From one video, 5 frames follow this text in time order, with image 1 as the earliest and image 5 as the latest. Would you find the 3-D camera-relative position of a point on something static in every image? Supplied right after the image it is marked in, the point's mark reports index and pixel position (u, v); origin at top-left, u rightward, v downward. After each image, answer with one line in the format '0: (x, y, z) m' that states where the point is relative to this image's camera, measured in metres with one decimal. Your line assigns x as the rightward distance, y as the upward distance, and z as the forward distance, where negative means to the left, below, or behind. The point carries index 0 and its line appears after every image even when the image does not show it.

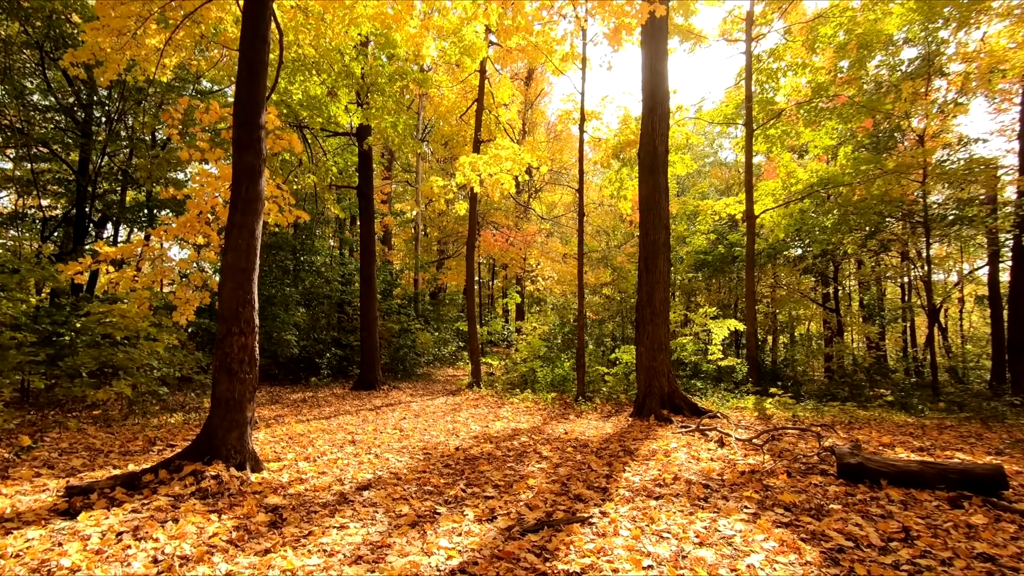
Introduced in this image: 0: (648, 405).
0: (+2.4, -2.1, +7.7) m
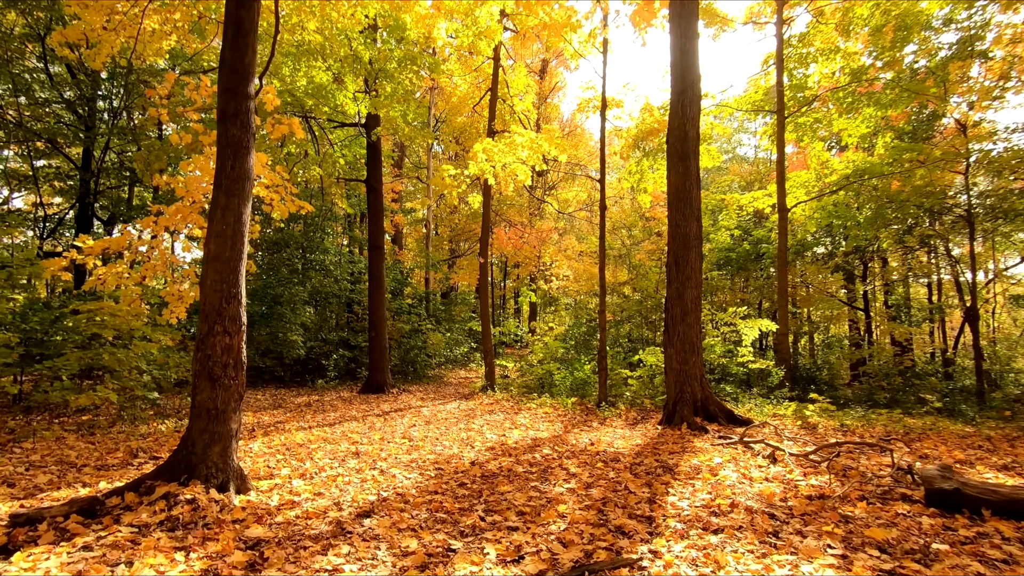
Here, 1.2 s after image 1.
0: (+2.7, -2.0, +7.1) m
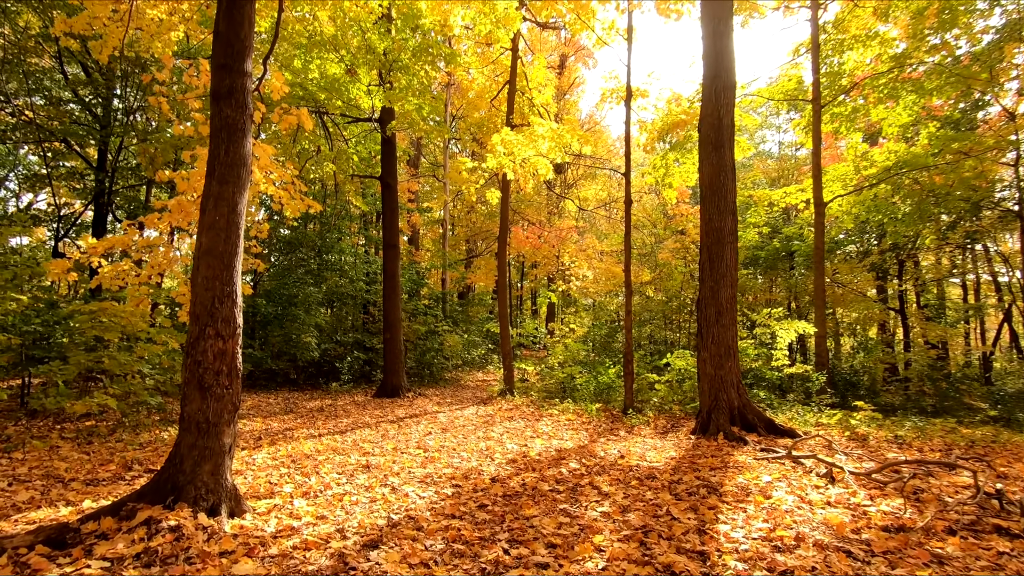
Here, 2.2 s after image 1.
0: (+3.0, -2.0, +6.5) m
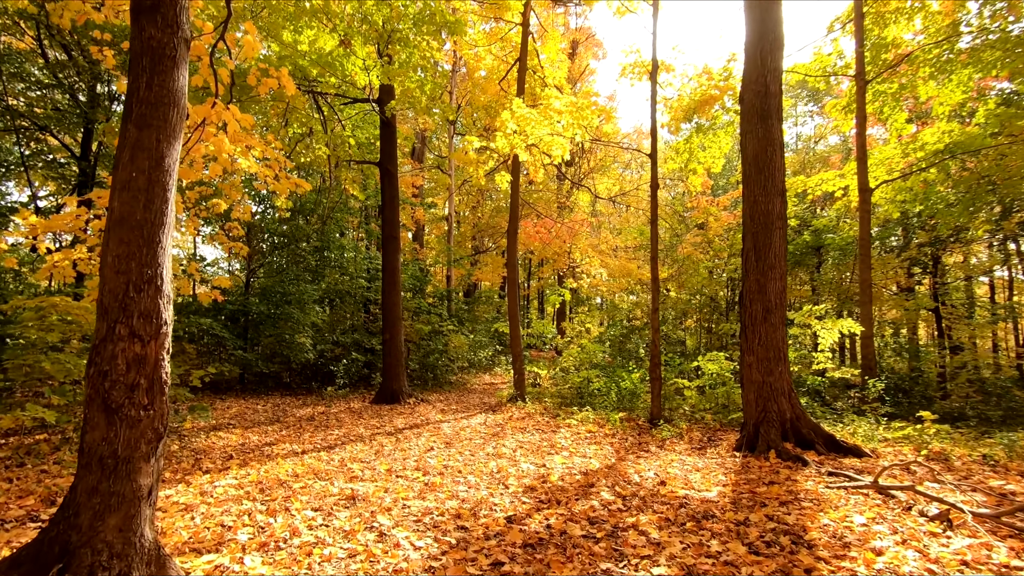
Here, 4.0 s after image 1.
0: (+3.2, -1.9, +5.6) m
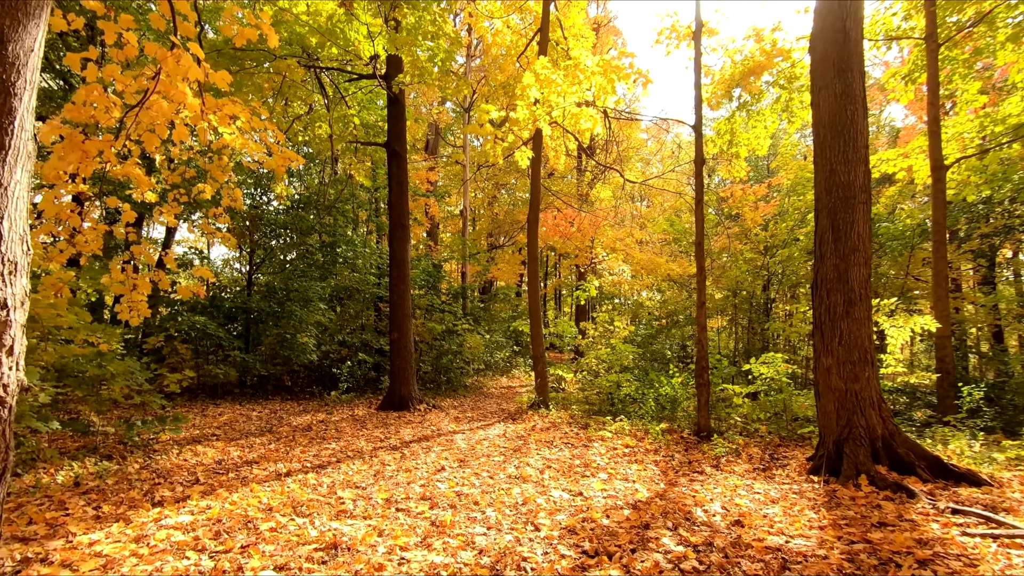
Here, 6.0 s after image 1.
0: (+3.5, -1.7, +4.6) m
